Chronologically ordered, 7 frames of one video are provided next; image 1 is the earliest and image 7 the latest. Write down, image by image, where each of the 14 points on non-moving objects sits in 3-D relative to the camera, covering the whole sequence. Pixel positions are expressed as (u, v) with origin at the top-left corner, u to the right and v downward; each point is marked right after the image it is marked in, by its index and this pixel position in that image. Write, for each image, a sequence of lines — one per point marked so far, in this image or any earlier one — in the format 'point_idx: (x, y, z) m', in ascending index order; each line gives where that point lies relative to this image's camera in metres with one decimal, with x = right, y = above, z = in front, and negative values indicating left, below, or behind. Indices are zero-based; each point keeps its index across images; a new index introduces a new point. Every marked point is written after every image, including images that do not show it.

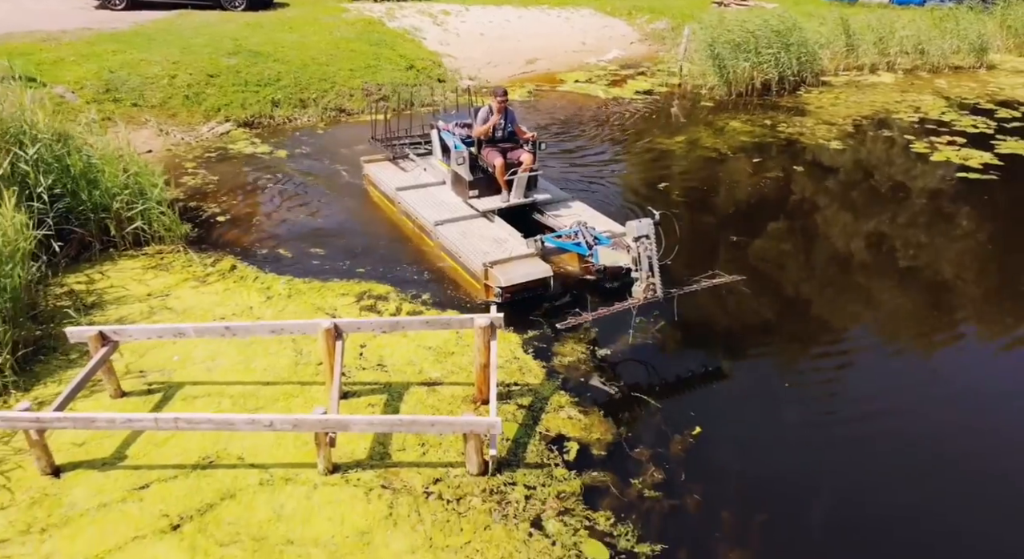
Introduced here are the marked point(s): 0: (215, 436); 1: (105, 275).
0: (-2.5, -1.3, +5.2) m
1: (-4.6, +0.1, +7.1) m
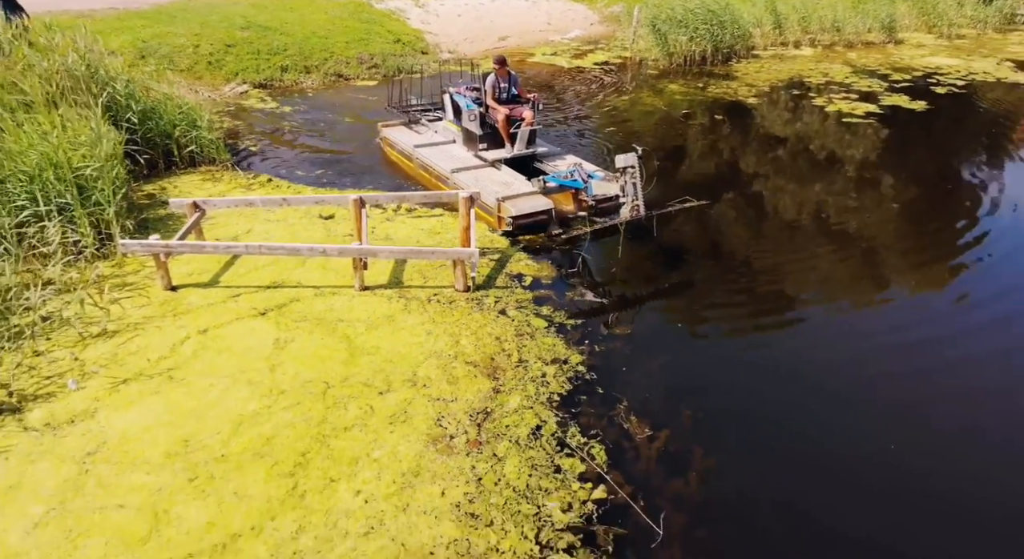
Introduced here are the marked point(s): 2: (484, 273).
0: (-2.8, +0.1, +7.5) m
1: (-5.0, +1.4, +9.3) m
2: (-0.3, +0.1, +7.8) m
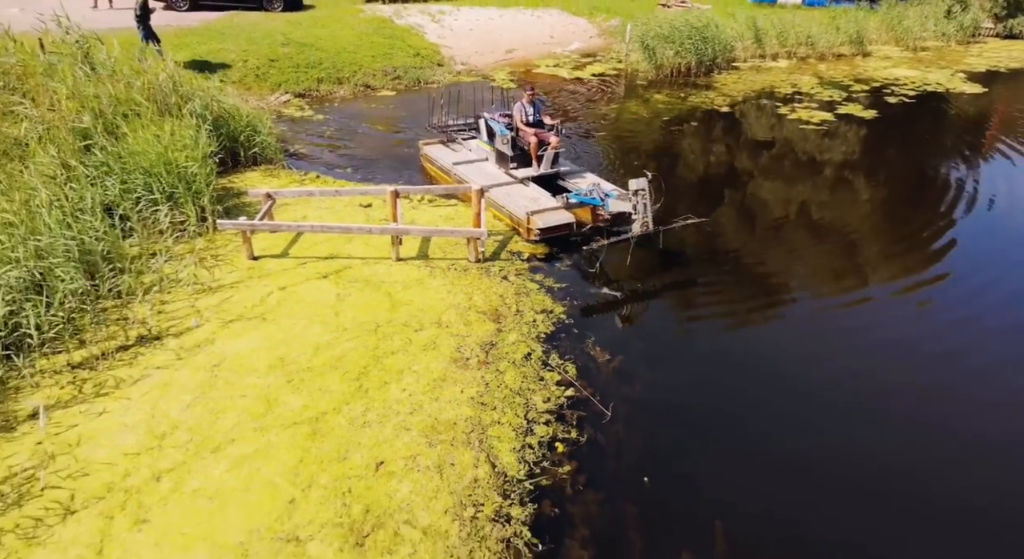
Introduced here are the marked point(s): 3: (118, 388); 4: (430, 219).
0: (-2.8, +0.5, +9.6) m
1: (-4.9, +1.9, +11.5) m
2: (-0.3, +0.5, +9.9) m
3: (-4.2, -1.1, +6.7) m
4: (-1.4, +1.0, +10.7) m
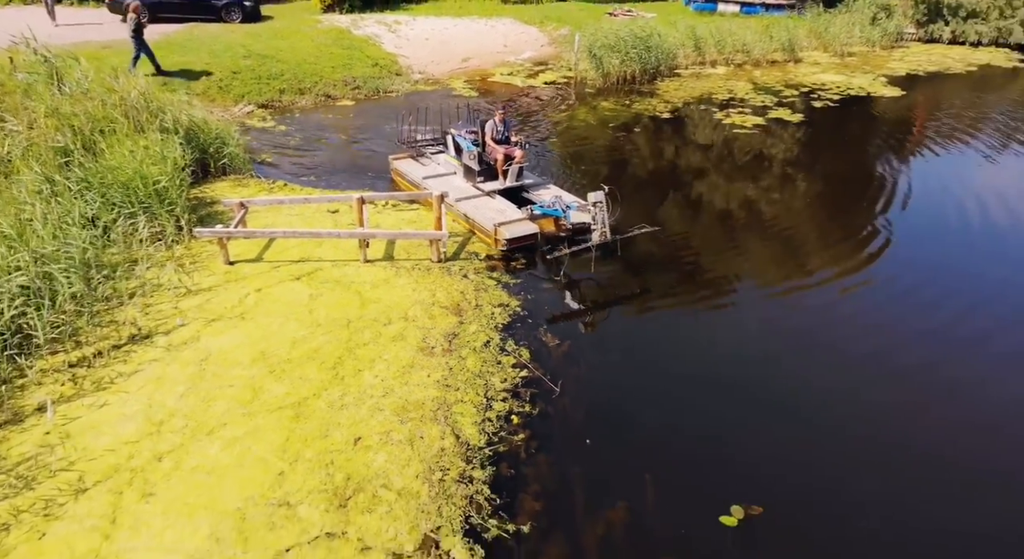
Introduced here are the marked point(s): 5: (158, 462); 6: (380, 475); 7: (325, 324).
0: (-3.4, +0.5, +10.4) m
1: (-5.7, +1.8, +12.1) m
2: (-1.0, +0.5, +10.8) m
3: (-4.6, -1.2, +7.4) m
4: (-2.2, +1.0, +11.5) m
5: (-3.6, -1.8, +6.4) m
6: (-1.3, -2.0, +6.4) m
7: (-2.6, -0.6, +8.7) m
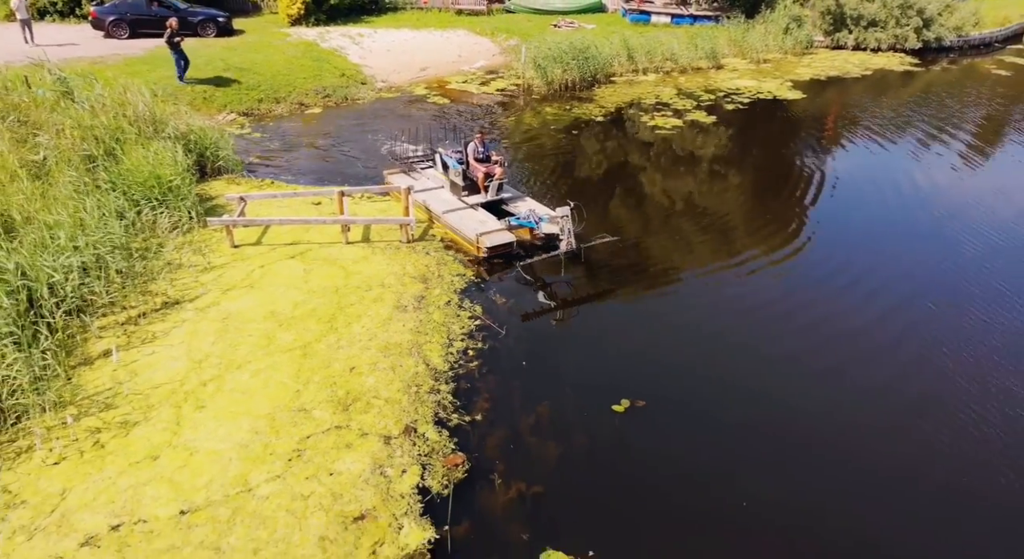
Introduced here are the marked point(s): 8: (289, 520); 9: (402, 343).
0: (-4.3, +0.9, +12.6) m
1: (-6.8, +2.1, +14.1) m
2: (-2.0, +1.0, +13.1) m
3: (-5.3, -0.8, +9.5) m
4: (-3.1, +1.5, +13.7) m
5: (-4.2, -1.5, +8.6) m
6: (-1.9, -1.5, +8.7) m
7: (-3.3, -0.2, +10.9) m
8: (-2.4, -2.6, +6.8) m
9: (-1.7, -1.0, +9.7) m
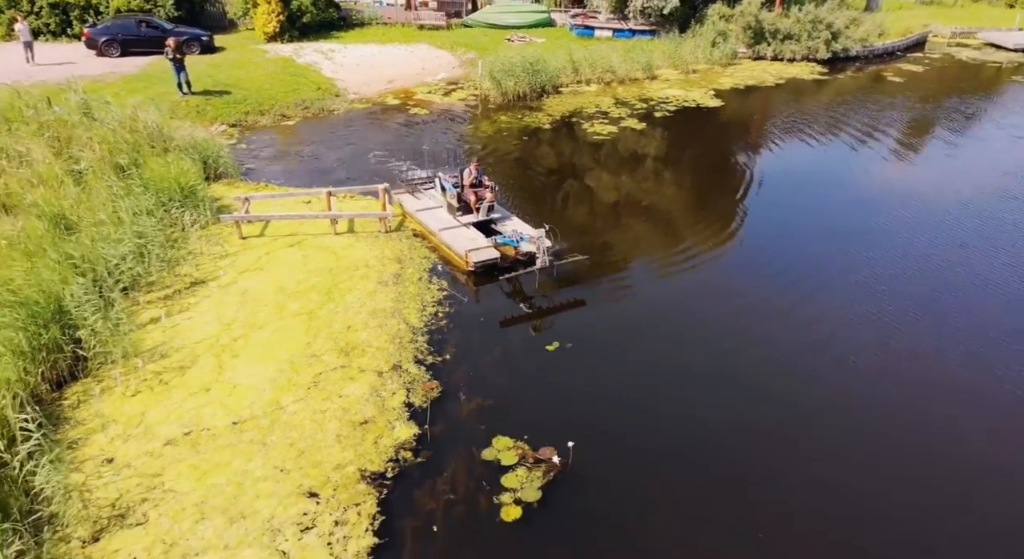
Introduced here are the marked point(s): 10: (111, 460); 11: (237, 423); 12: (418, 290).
0: (-5.3, +1.2, +15.2) m
1: (-7.9, +2.4, +16.6) m
2: (-3.0, +1.4, +15.8) m
3: (-6.1, -0.5, +12.1) m
4: (-4.2, +1.9, +16.4) m
5: (-4.9, -1.1, +11.2) m
6: (-2.7, -1.1, +11.4) m
7: (-4.2, +0.2, +13.5) m
8: (-3.0, -2.2, +9.5) m
9: (-2.5, -0.6, +12.4) m
10: (-5.6, -2.5, +8.8) m
11: (-4.2, -2.2, +9.5) m
12: (-2.0, -0.2, +13.2) m
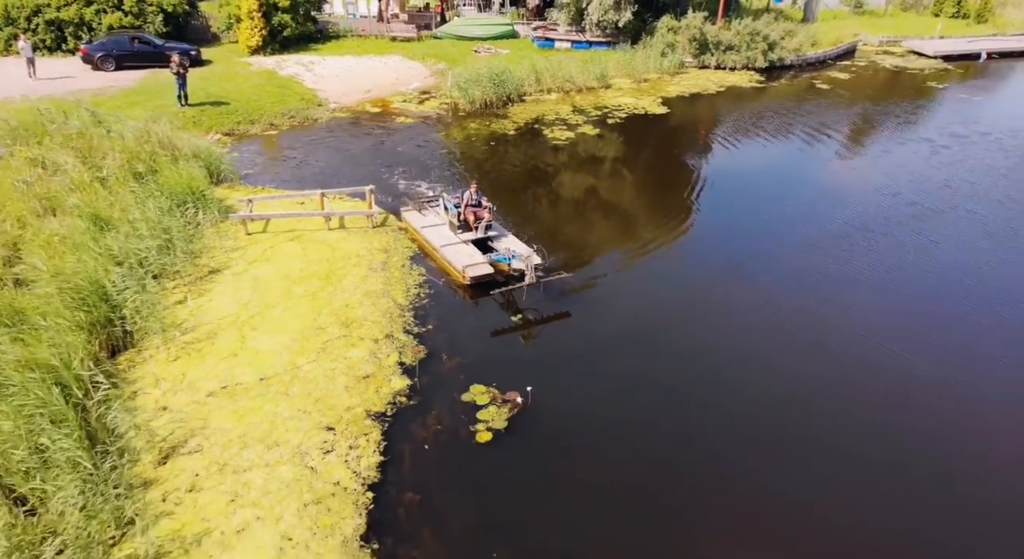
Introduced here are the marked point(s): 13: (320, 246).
0: (-6.2, +1.5, +17.4) m
1: (-8.8, +2.6, +18.8) m
2: (-3.9, +1.7, +18.2) m
3: (-6.7, -0.2, +14.3) m
4: (-5.1, +2.1, +18.7) m
5: (-5.5, -0.8, +13.5) m
6: (-3.3, -0.8, +13.8) m
7: (-5.0, +0.5, +15.9) m
8: (-3.5, -1.9, +11.9) m
9: (-3.2, -0.2, +14.8) m
10: (-6.1, -2.3, +11.1) m
11: (-4.7, -1.9, +11.8) m
12: (-2.7, +0.1, +15.6) m
13: (-5.0, +0.8, +16.5) m
